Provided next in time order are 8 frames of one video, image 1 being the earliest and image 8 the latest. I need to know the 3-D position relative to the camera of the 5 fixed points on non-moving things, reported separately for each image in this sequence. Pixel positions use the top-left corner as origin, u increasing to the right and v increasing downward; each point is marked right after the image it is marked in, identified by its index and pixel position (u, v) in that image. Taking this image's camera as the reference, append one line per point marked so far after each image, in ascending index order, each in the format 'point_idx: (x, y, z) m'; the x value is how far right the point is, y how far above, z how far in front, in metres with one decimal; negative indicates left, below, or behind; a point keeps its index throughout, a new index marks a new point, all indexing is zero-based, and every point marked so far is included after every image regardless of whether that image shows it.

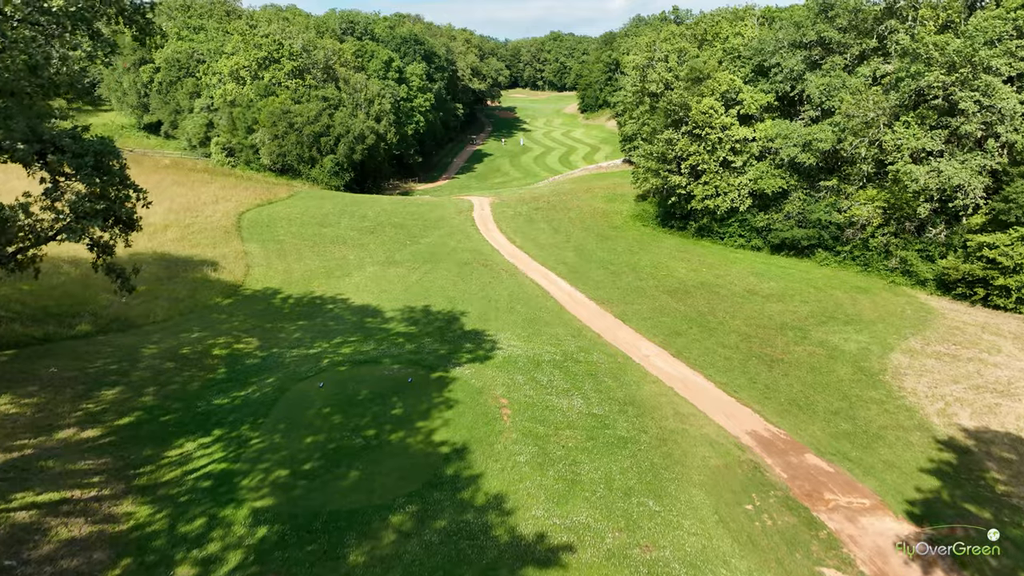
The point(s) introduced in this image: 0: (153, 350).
0: (-13.5, -2.3, +19.2) m
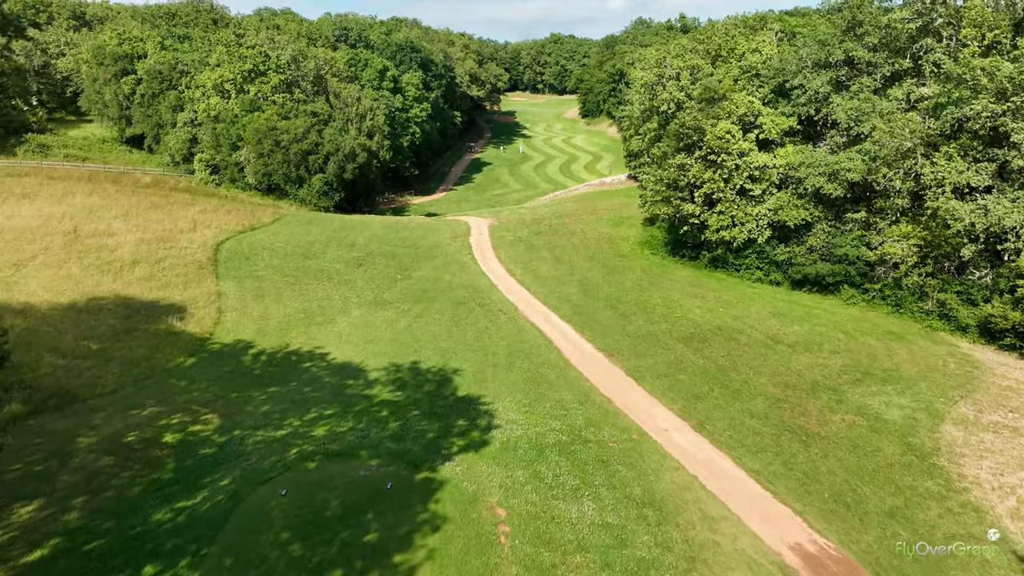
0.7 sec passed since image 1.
0: (-13.5, -4.8, +16.4) m
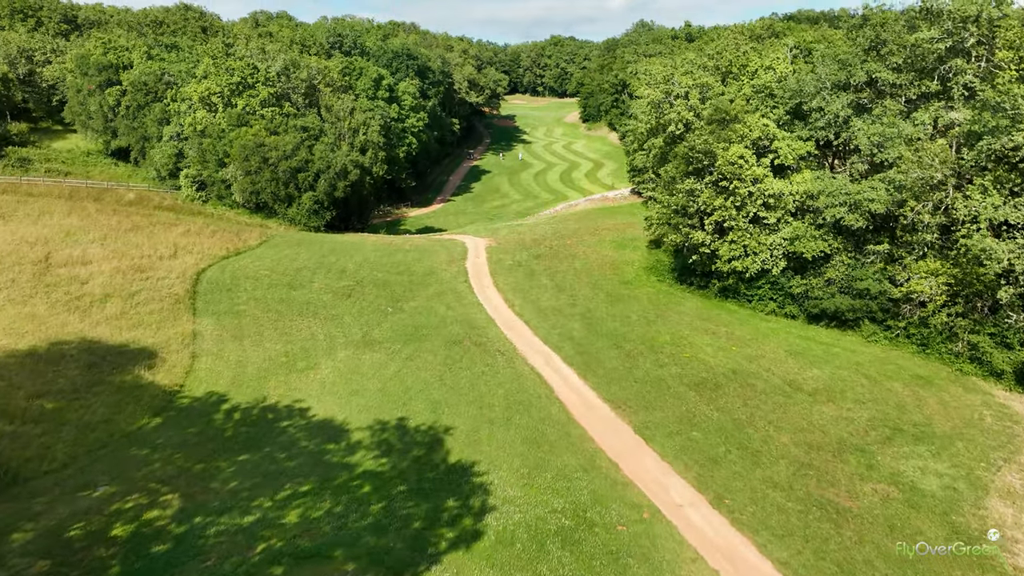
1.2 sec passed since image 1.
0: (-13.6, -6.9, +14.4) m
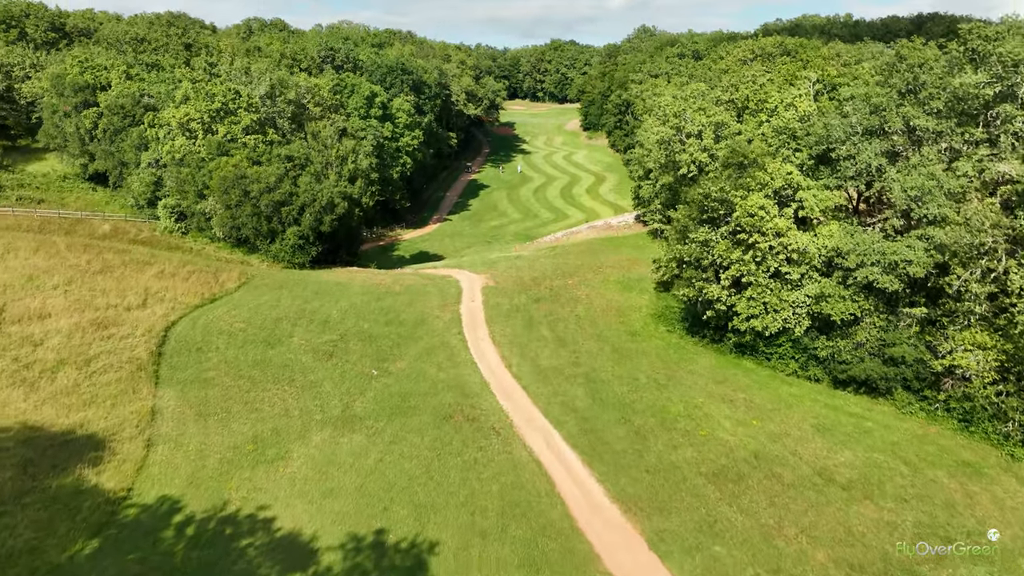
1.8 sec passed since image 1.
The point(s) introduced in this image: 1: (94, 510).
0: (-13.8, -10.4, +11.6) m
1: (-15.2, -8.0, +18.6) m
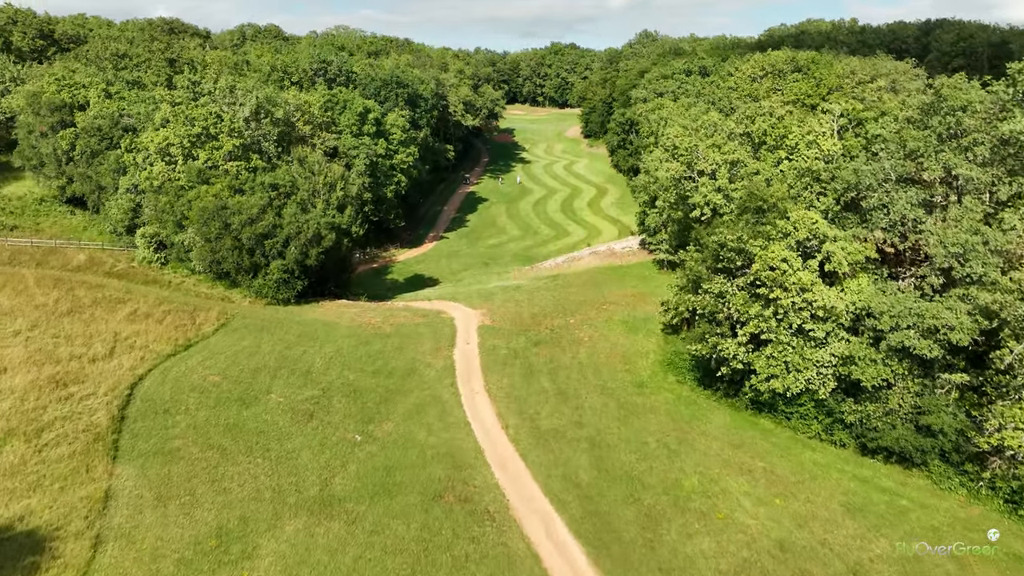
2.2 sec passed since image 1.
0: (-14.0, -13.3, +9.0) m
1: (-15.4, -10.9, +16.0) m
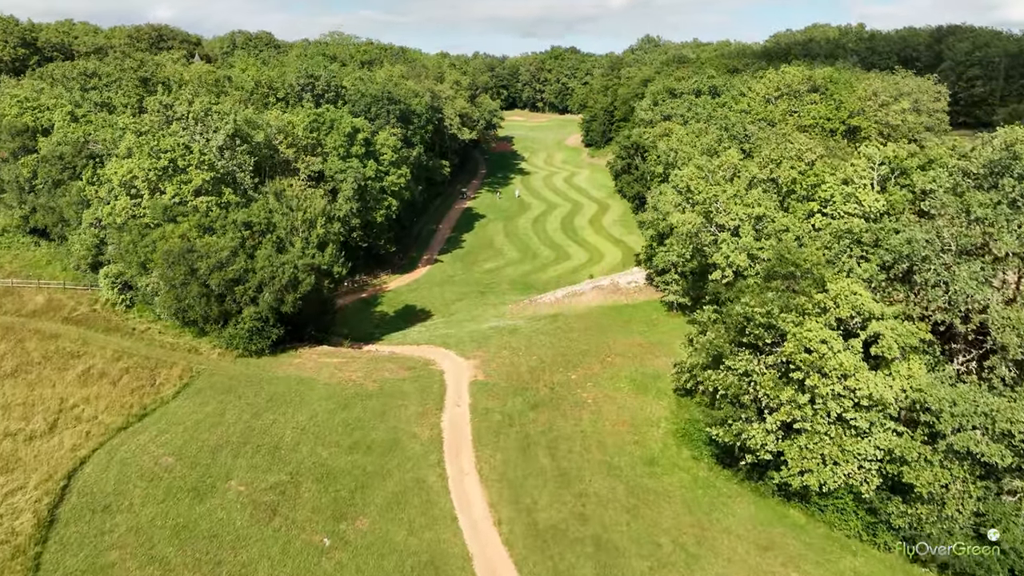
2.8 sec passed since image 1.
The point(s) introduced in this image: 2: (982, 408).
0: (-14.3, -16.9, +5.4) m
1: (-15.7, -14.5, +12.4) m
2: (+17.9, -4.5, +19.6) m
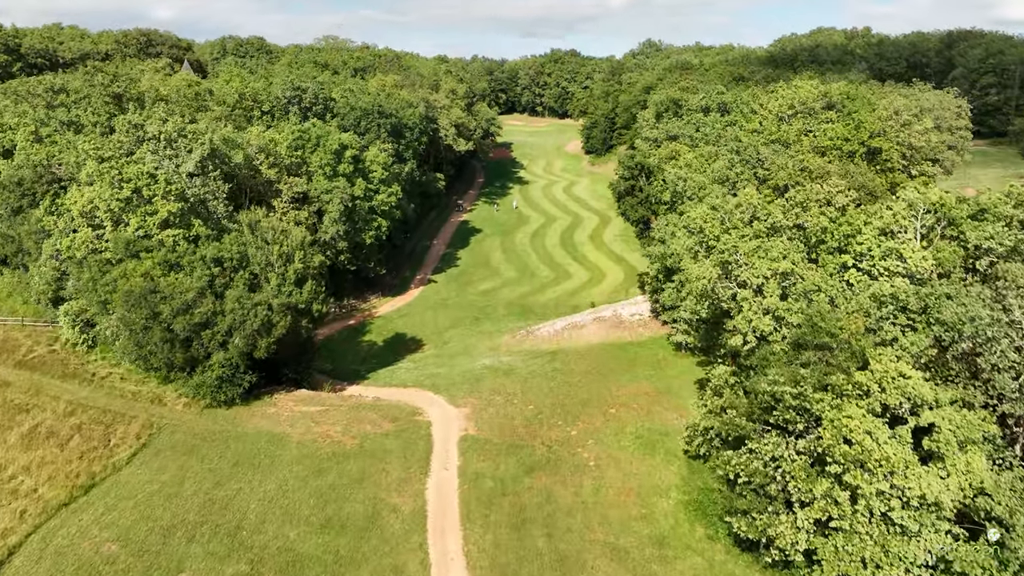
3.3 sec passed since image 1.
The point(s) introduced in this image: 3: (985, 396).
0: (-14.7, -19.8, +2.2) m
1: (-16.1, -17.4, +9.2) m
2: (+17.5, -7.4, +16.4) m
3: (+16.5, -3.5, +18.1) m
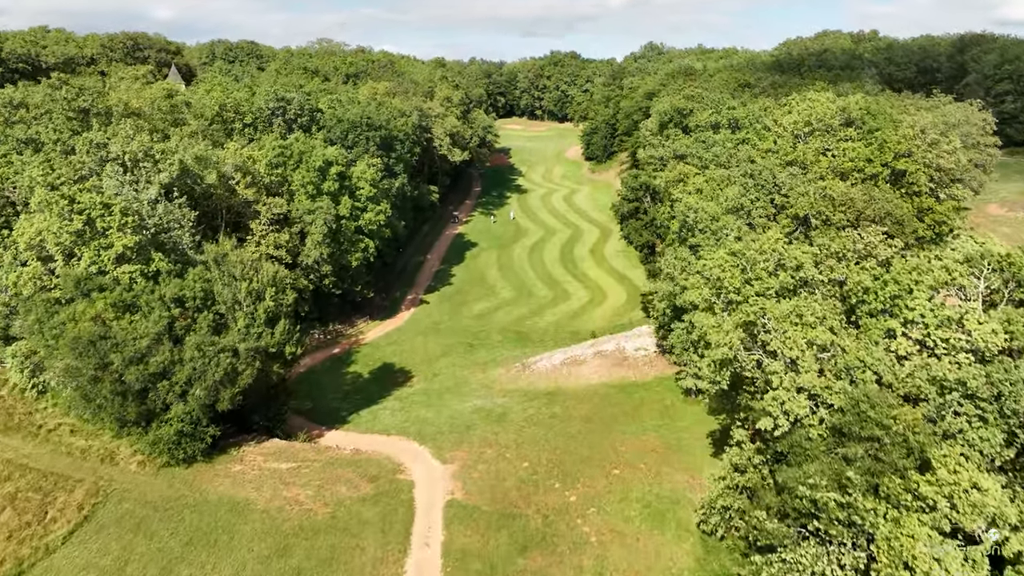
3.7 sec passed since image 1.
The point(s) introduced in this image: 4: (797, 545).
0: (-15.1, -22.4, -1.2) m
1: (-16.6, -20.0, +5.8) m
2: (+17.1, -10.1, +13.0) m
3: (+16.1, -6.2, +14.6) m
4: (+9.7, -8.6, +17.4) m
